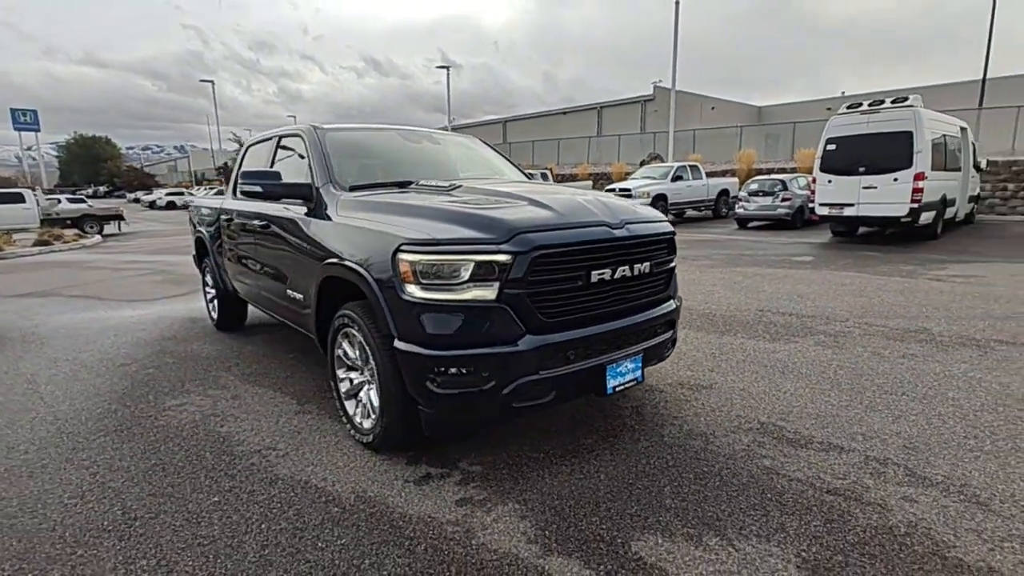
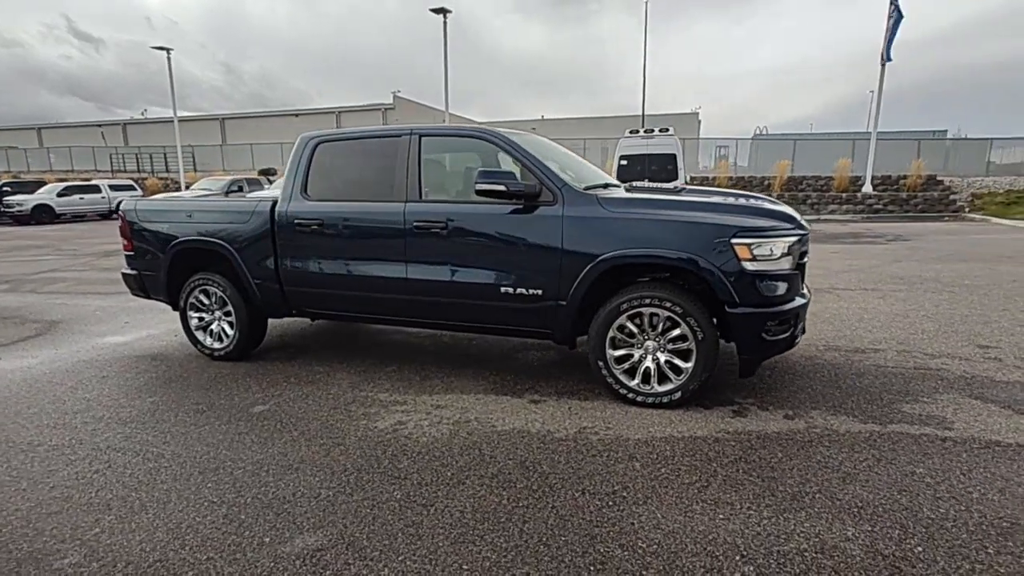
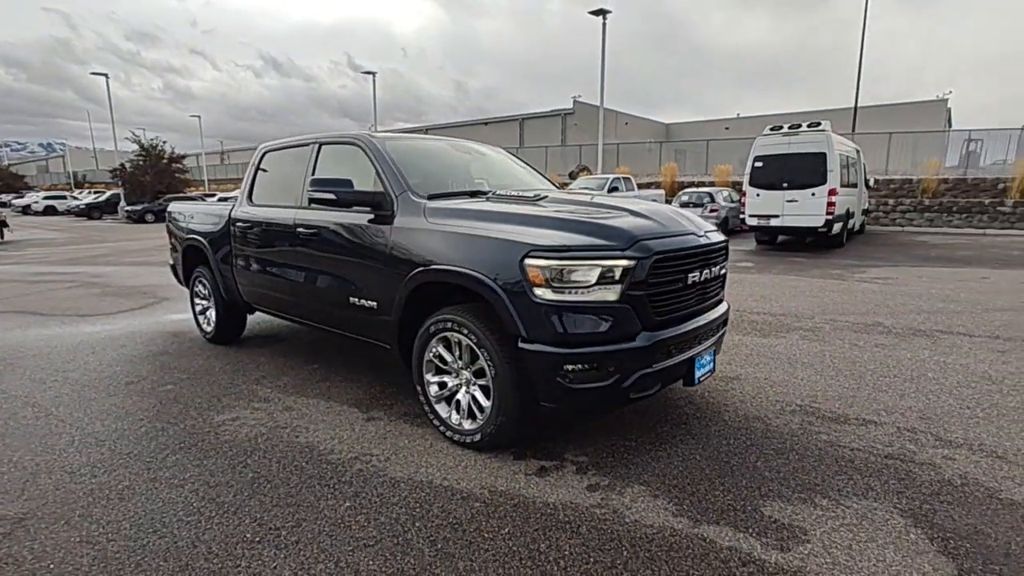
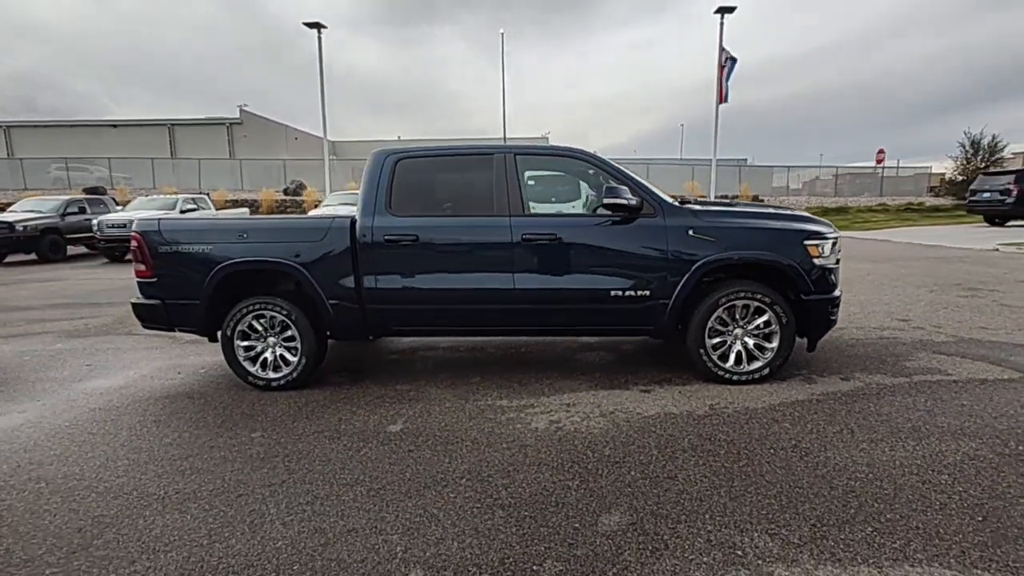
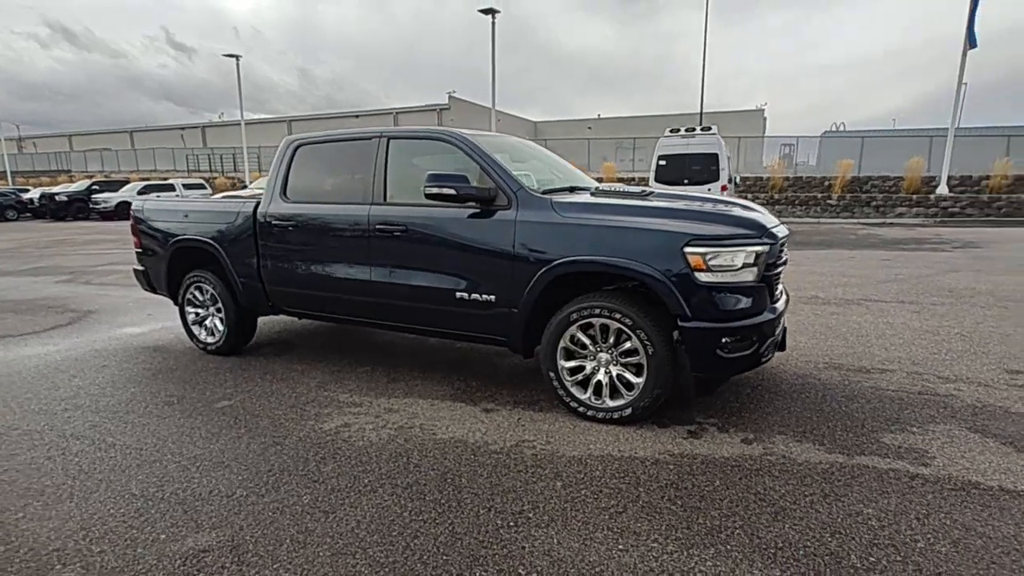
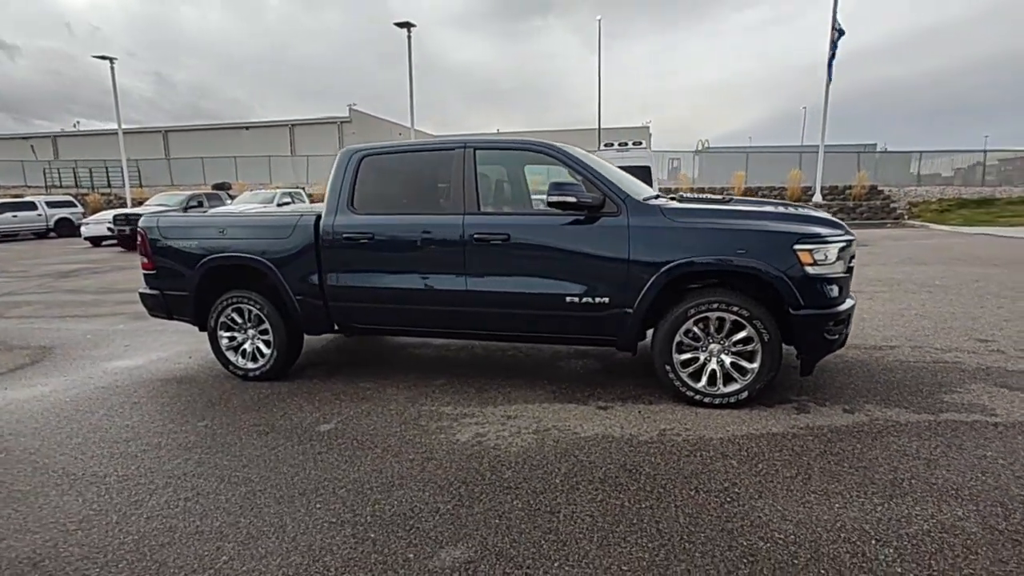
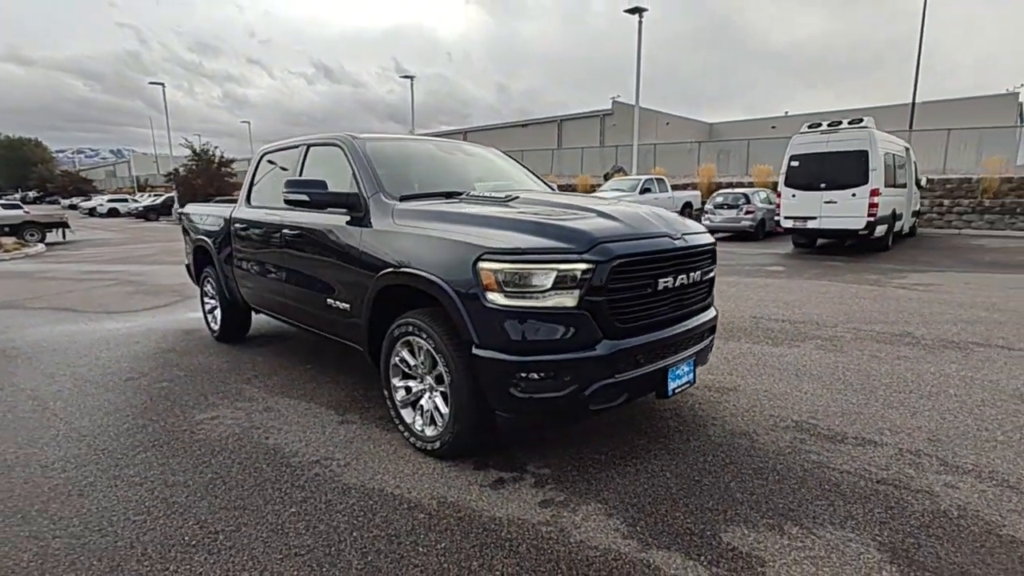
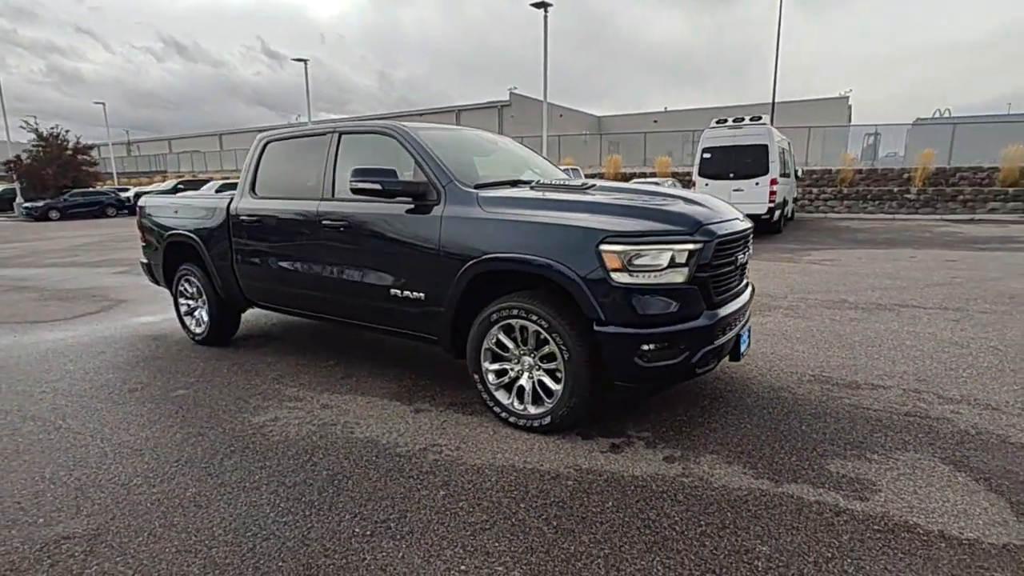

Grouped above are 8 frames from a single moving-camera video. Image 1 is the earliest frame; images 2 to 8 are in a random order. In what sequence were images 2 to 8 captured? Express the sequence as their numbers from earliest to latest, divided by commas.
7, 3, 8, 5, 2, 6, 4
